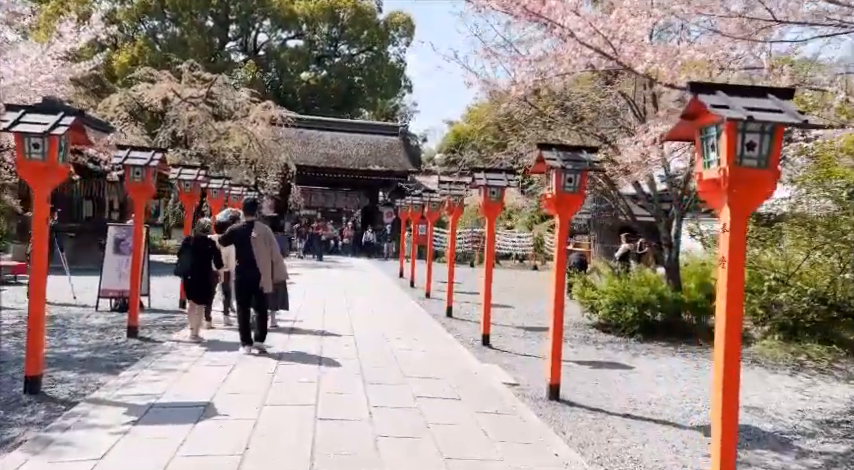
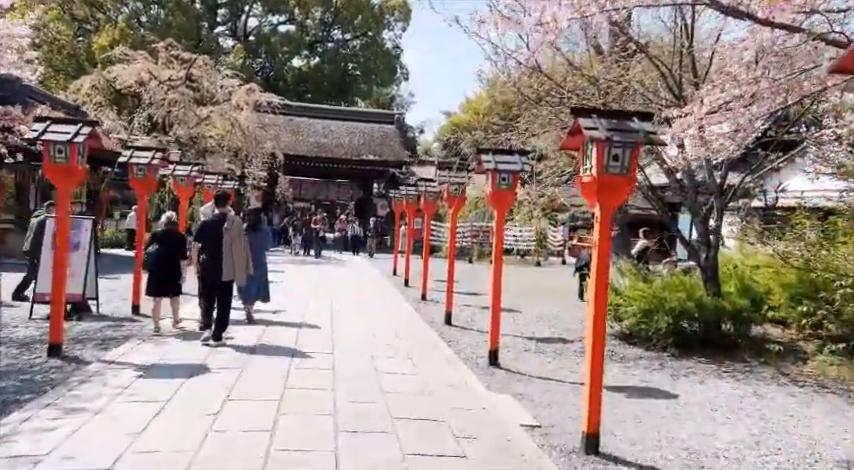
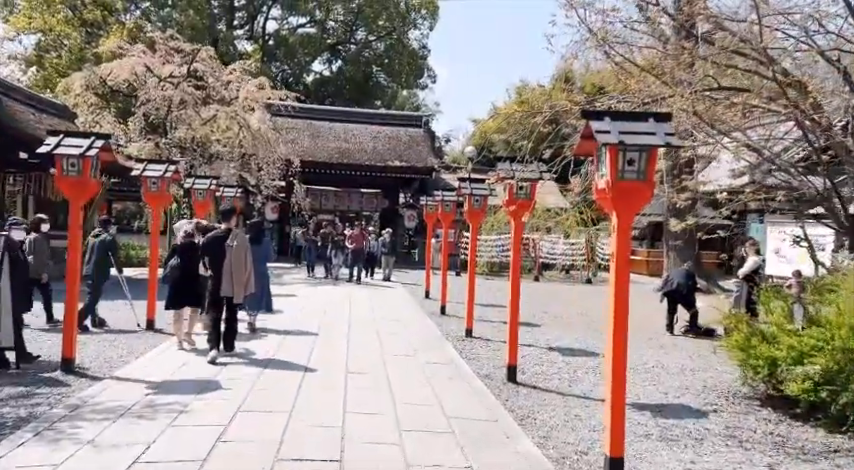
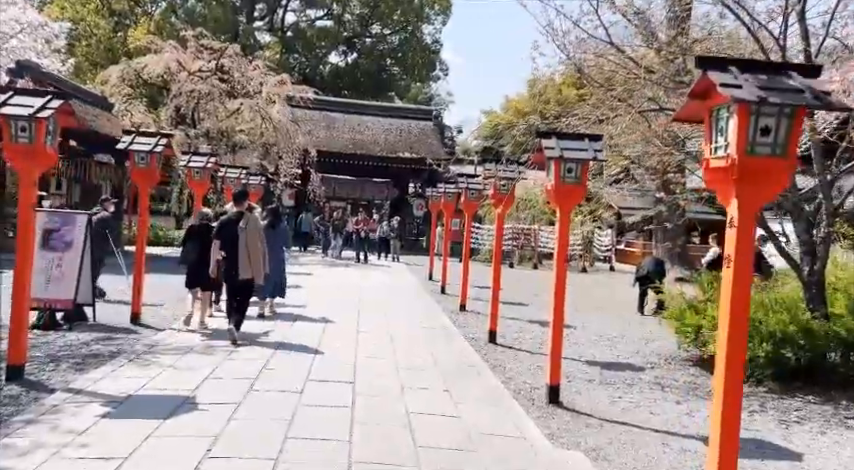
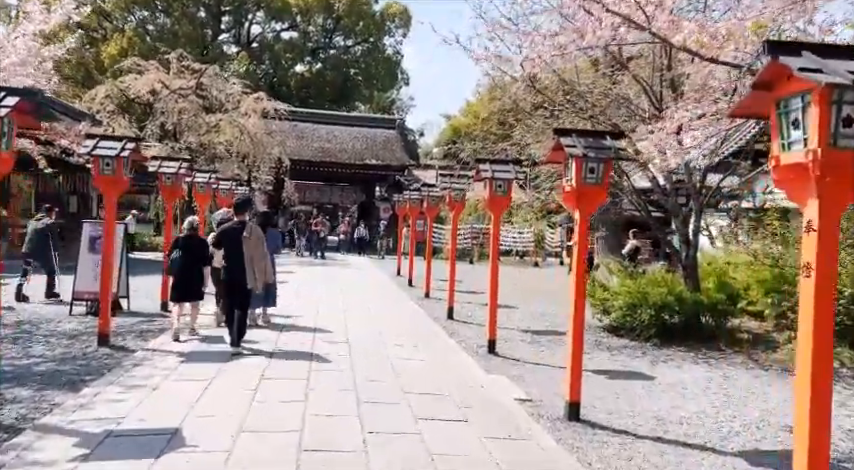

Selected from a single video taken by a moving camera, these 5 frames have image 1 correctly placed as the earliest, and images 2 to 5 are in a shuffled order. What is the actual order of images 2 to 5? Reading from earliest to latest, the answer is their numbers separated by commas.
5, 2, 4, 3
